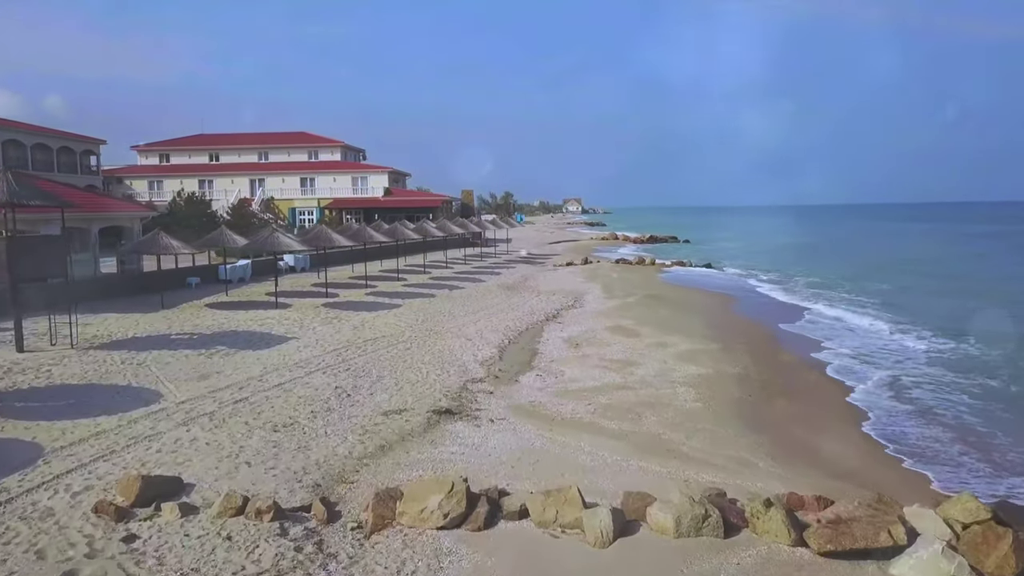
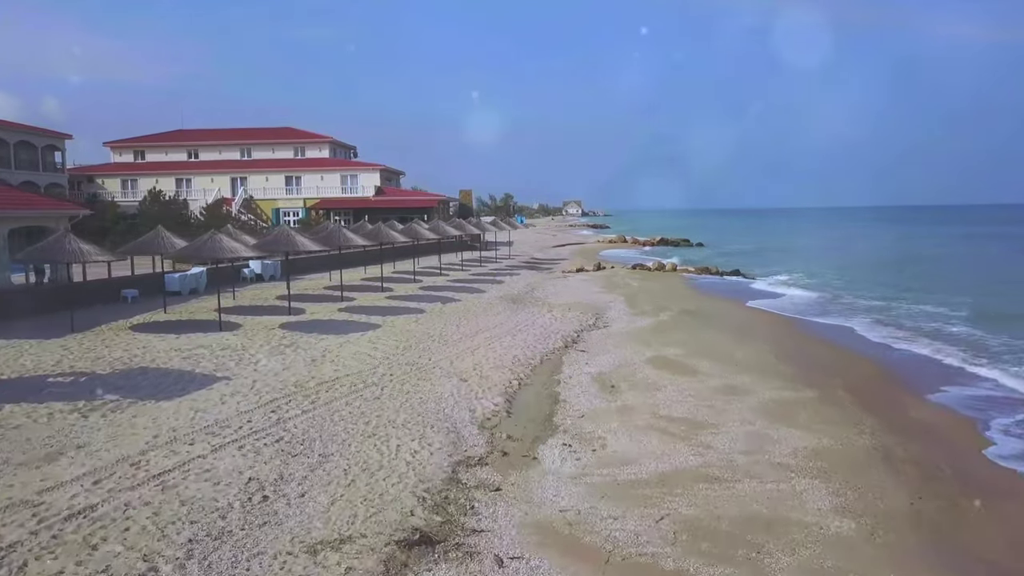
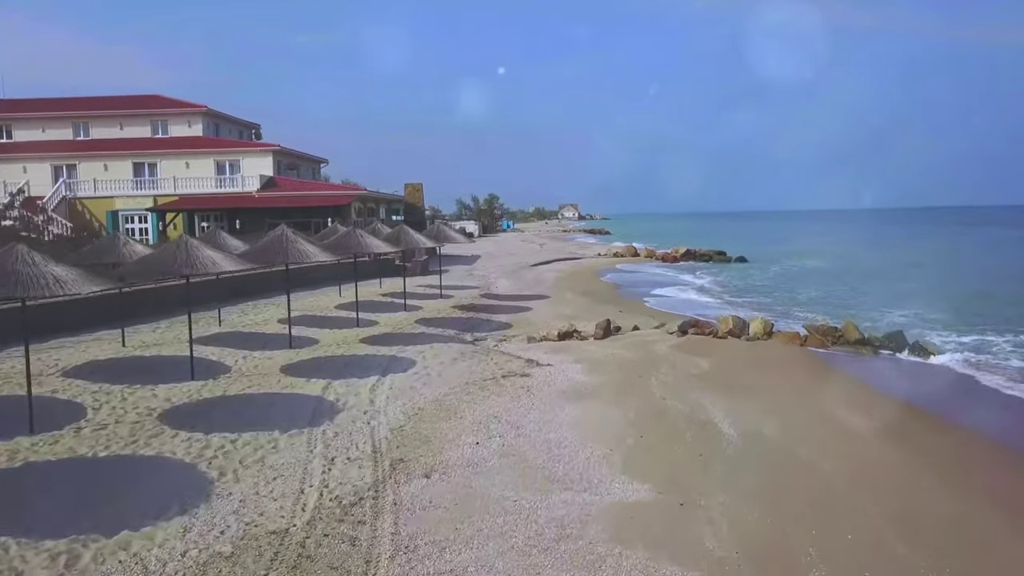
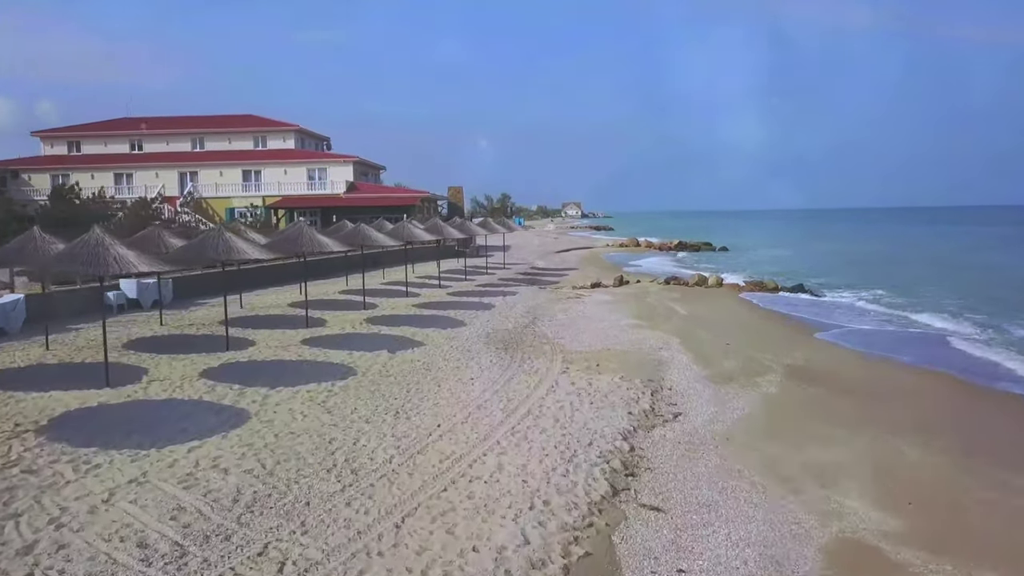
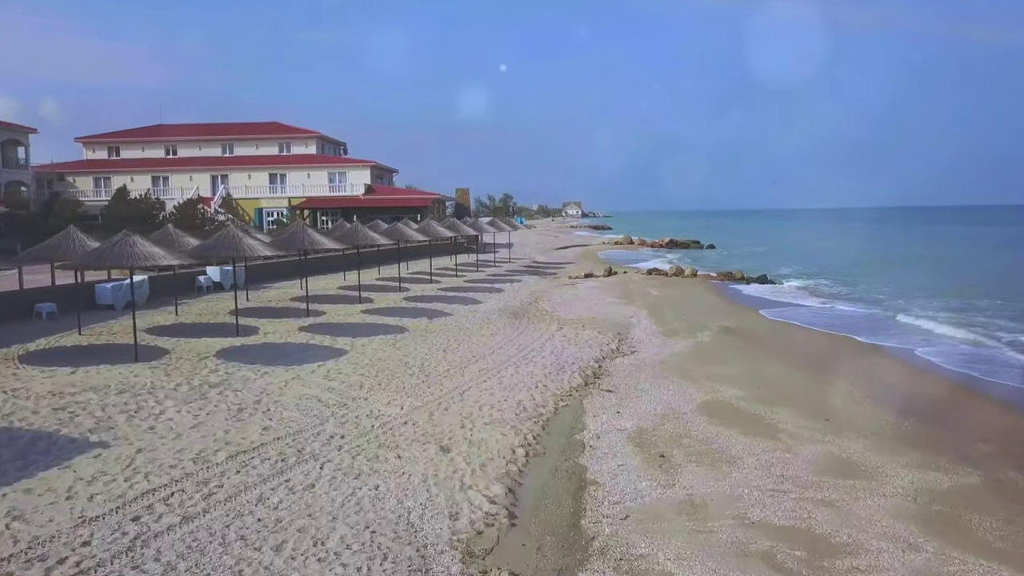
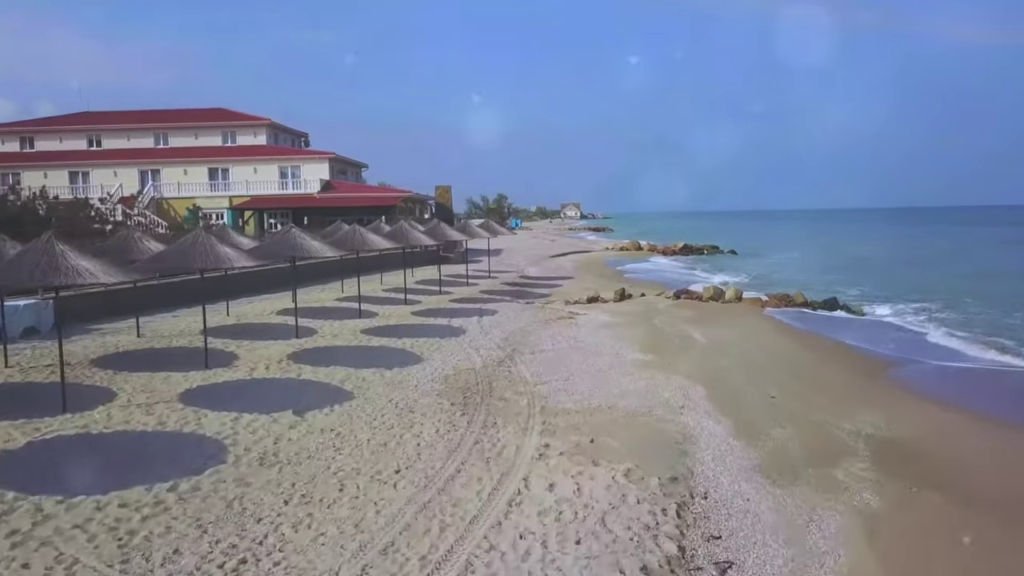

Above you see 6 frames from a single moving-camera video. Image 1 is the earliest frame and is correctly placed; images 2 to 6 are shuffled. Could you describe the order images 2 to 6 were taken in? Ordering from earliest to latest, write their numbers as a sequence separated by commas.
2, 5, 4, 6, 3
